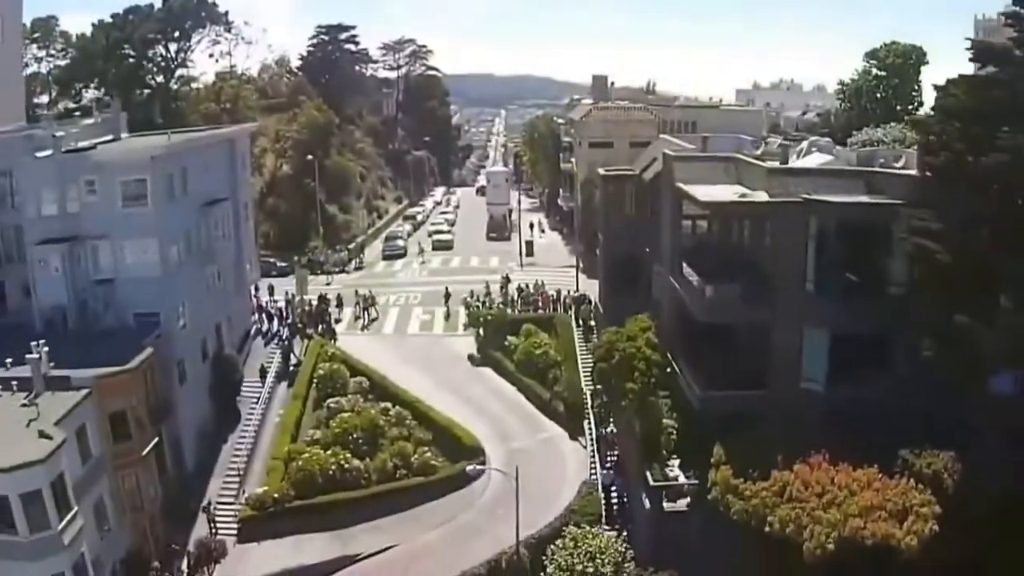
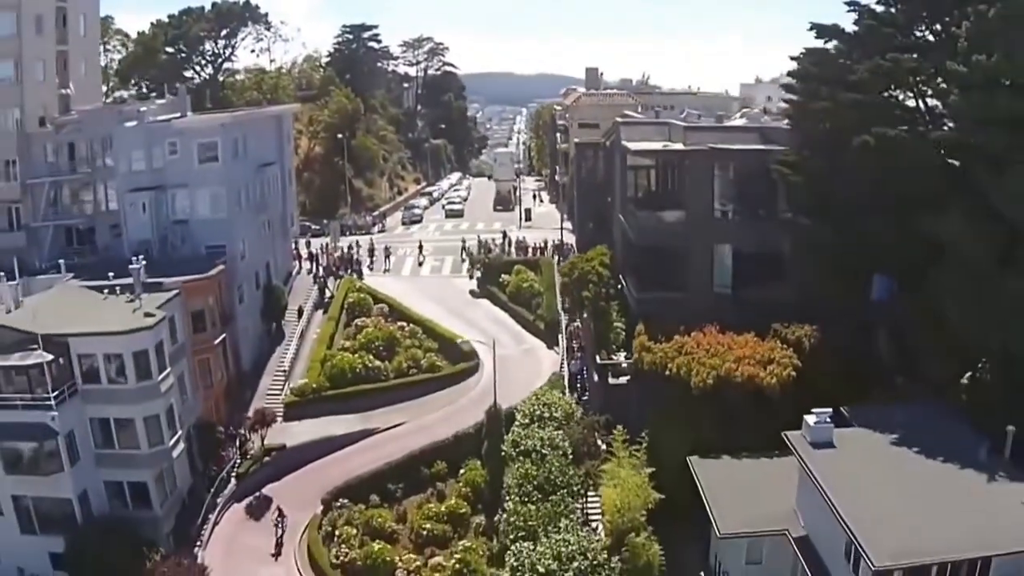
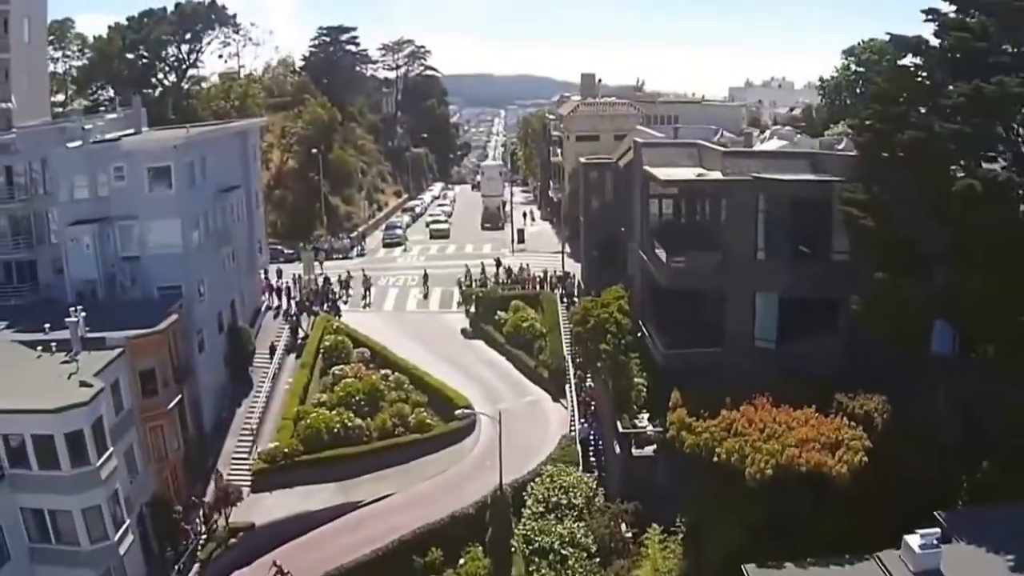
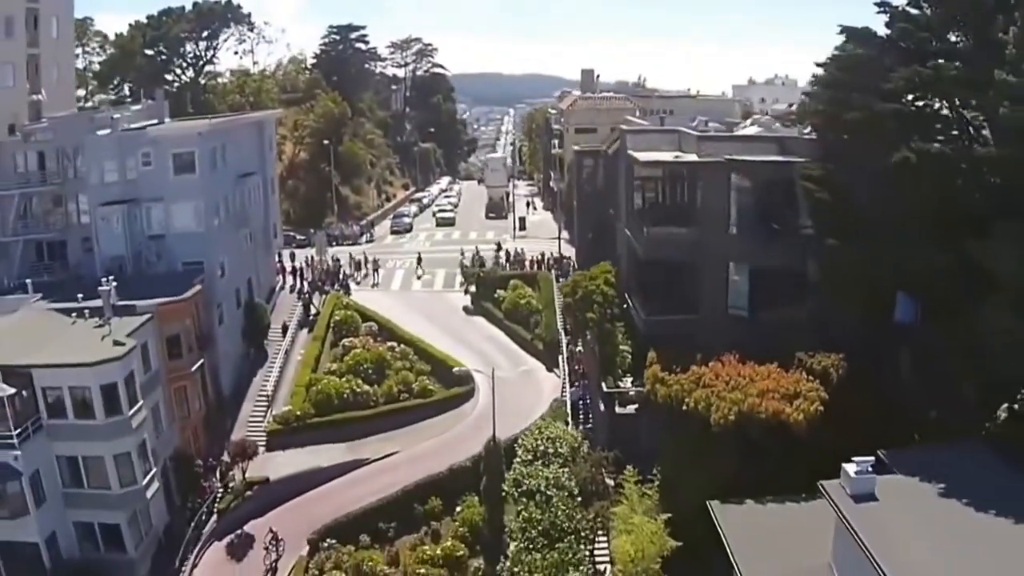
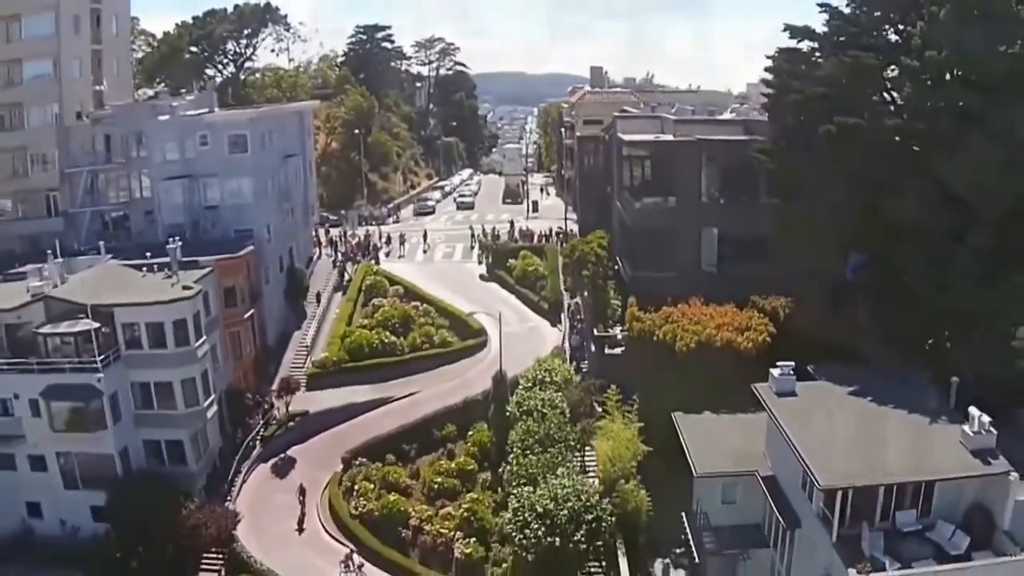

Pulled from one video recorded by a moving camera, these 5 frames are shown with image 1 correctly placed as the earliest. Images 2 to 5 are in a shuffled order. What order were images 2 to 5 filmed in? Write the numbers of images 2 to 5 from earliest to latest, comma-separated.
3, 4, 2, 5
